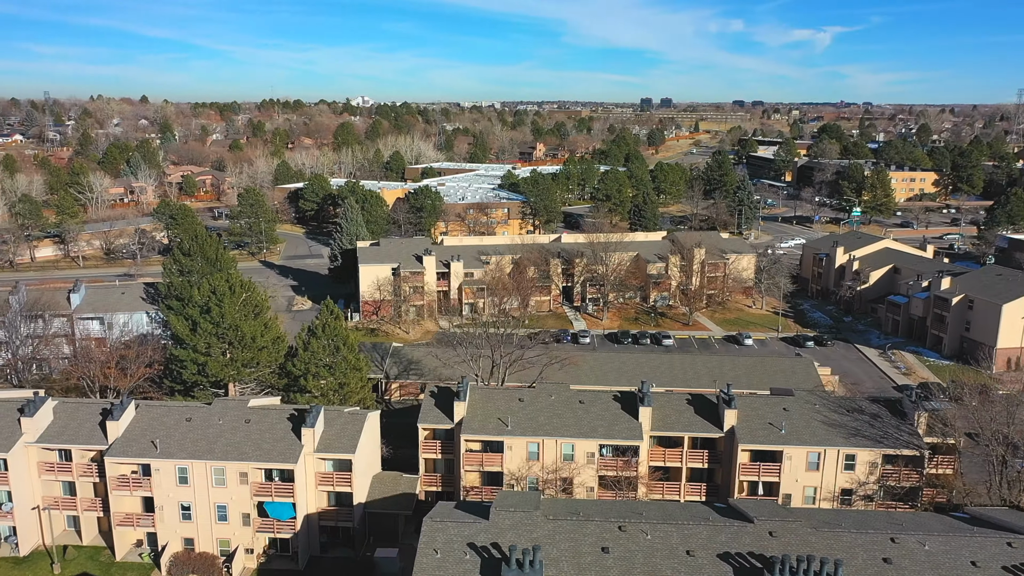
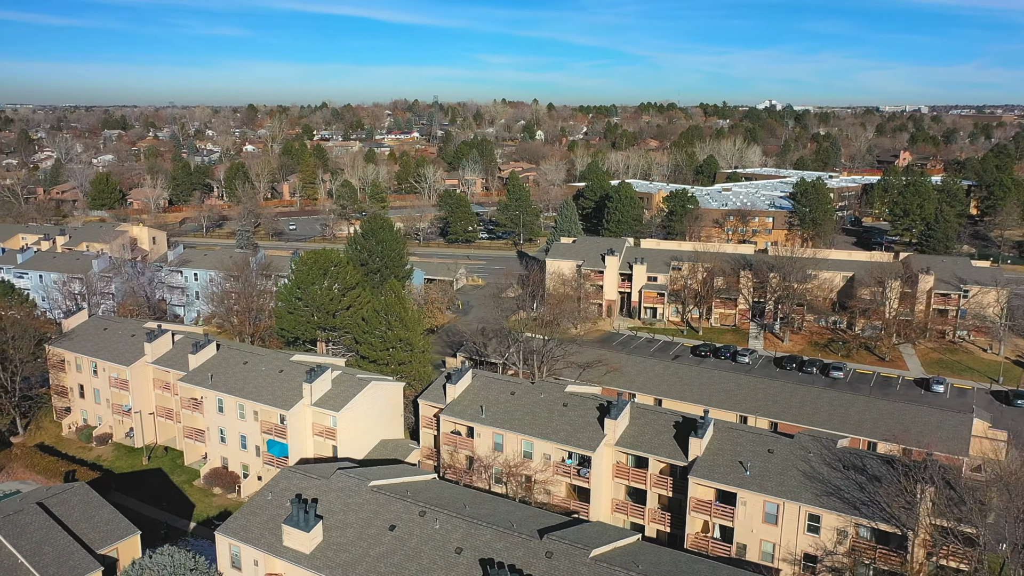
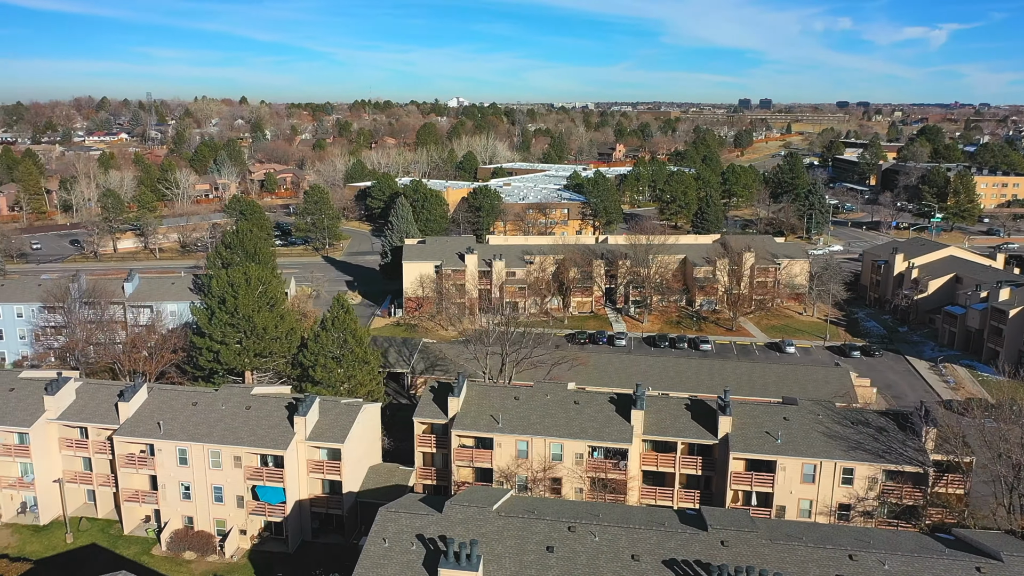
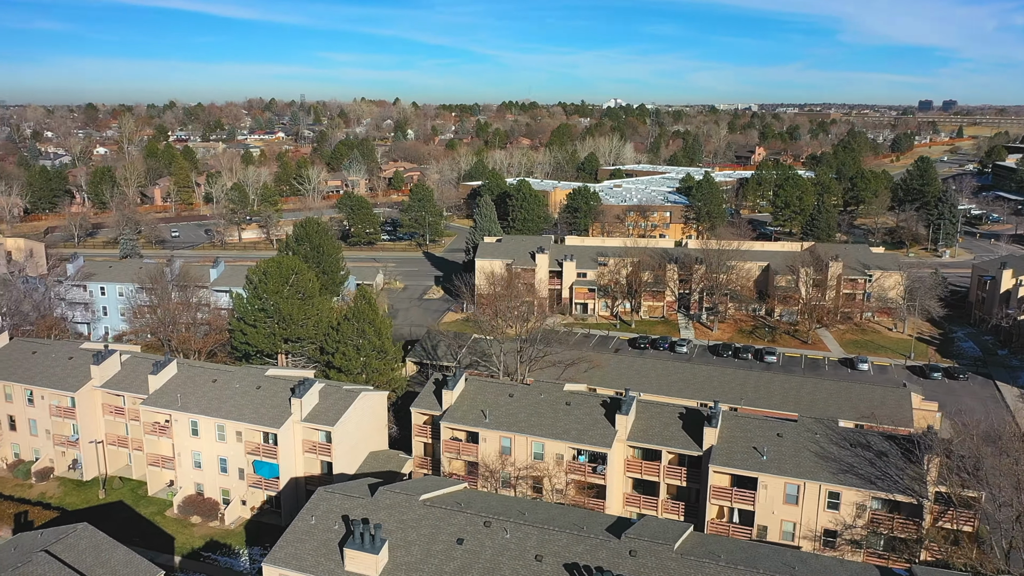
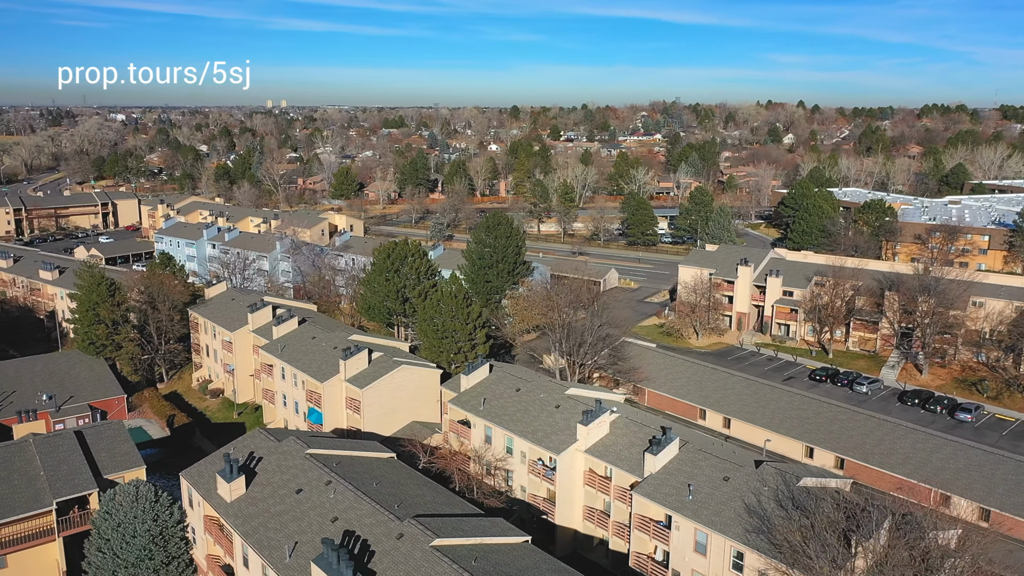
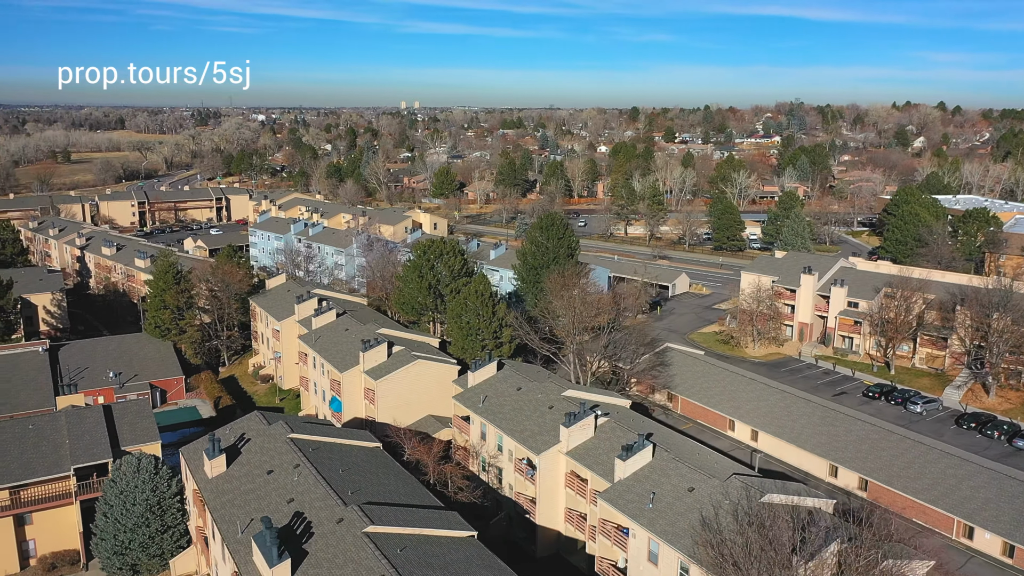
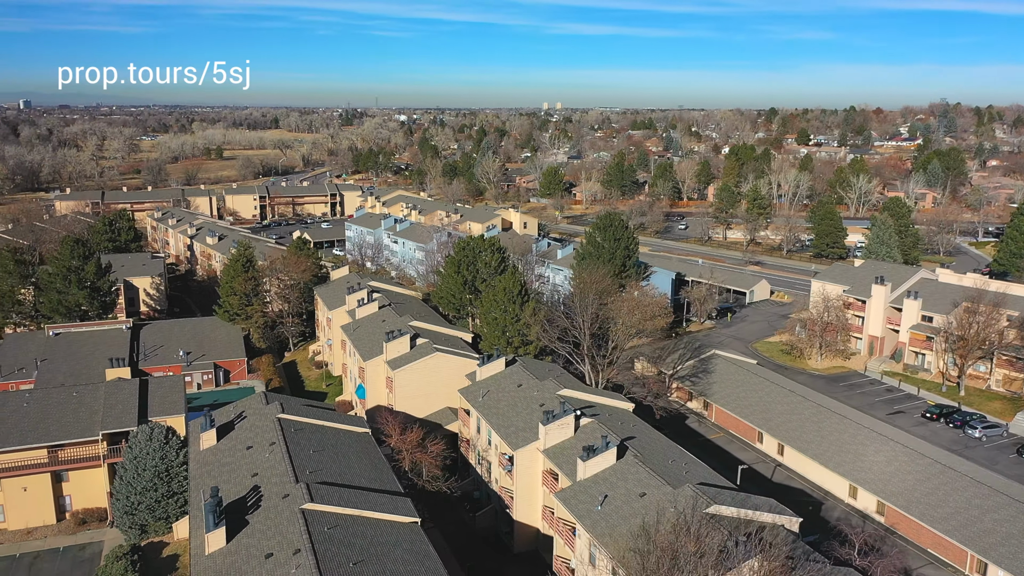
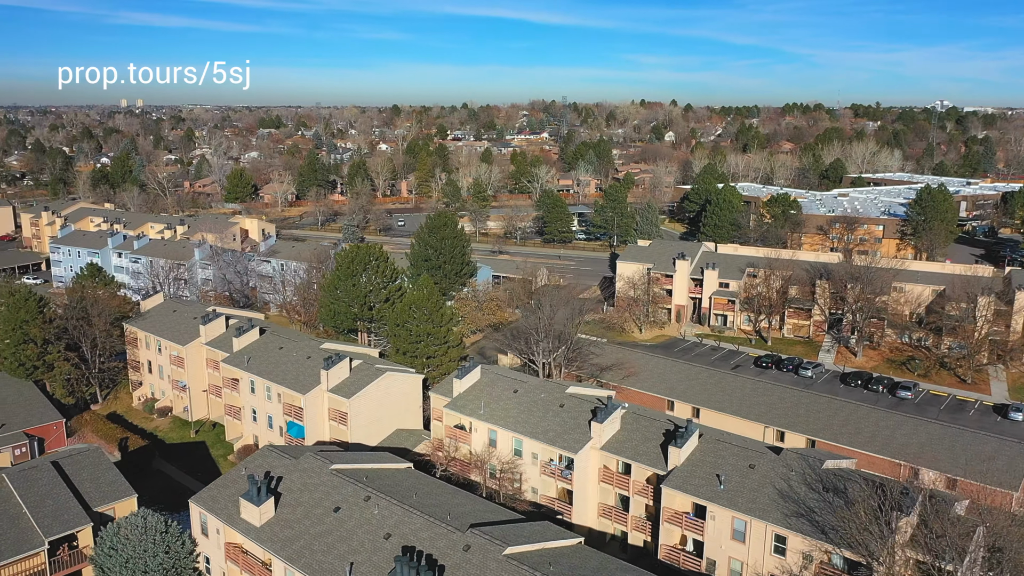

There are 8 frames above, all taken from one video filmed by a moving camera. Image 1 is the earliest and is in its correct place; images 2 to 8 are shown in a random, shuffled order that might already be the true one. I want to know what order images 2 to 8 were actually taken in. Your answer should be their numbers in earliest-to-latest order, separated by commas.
3, 4, 2, 8, 5, 6, 7
